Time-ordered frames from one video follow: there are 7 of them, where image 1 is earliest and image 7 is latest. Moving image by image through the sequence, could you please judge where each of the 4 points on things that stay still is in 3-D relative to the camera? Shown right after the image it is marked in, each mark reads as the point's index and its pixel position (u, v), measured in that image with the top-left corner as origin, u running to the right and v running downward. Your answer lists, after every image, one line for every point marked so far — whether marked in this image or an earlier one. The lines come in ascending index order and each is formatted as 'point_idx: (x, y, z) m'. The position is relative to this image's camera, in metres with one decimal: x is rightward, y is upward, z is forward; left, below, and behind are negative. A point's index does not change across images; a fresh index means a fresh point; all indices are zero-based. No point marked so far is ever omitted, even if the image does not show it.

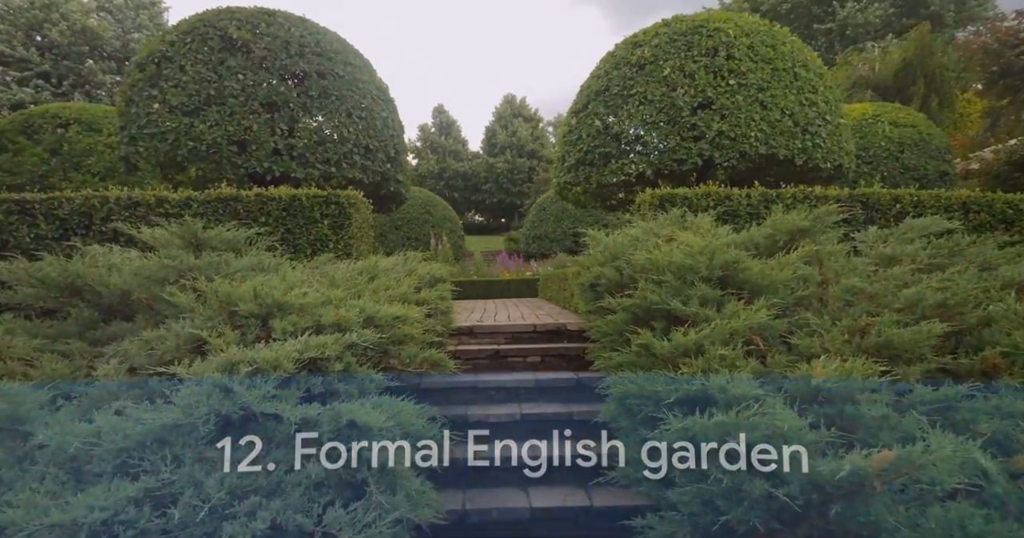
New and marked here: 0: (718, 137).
0: (+2.6, +1.6, +6.9) m
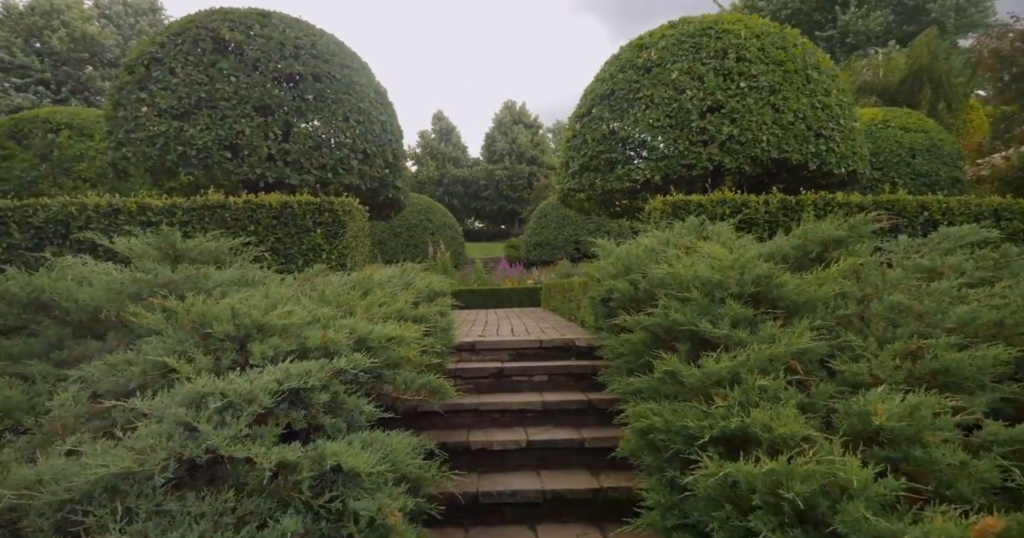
0: (+2.6, +1.5, +6.6) m
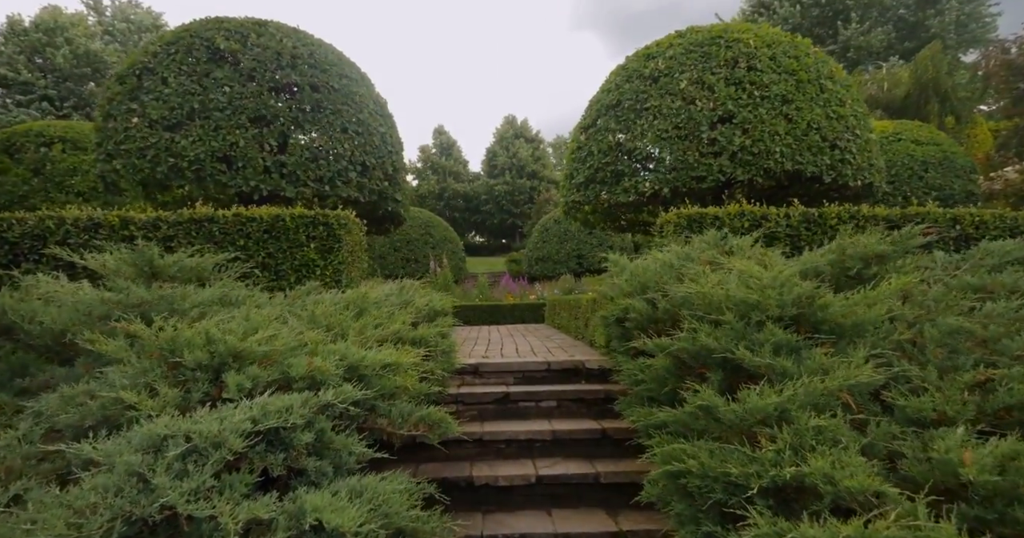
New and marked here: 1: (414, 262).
0: (+2.6, +1.3, +6.4) m
1: (-2.8, +0.2, +15.9) m
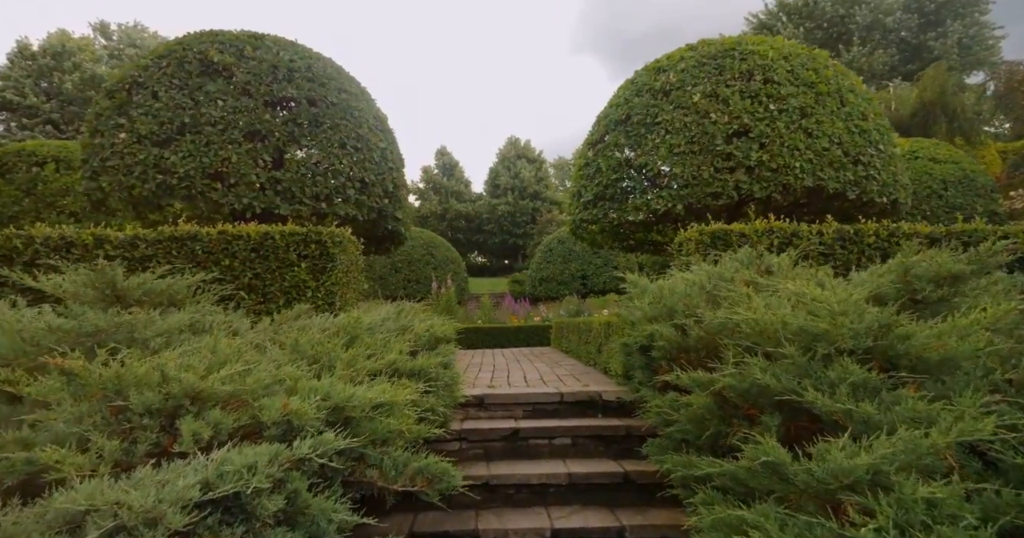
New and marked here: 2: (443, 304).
0: (+2.7, +1.1, +6.1) m
1: (-2.7, -0.4, +15.6) m
2: (-1.4, -0.7, +11.7) m
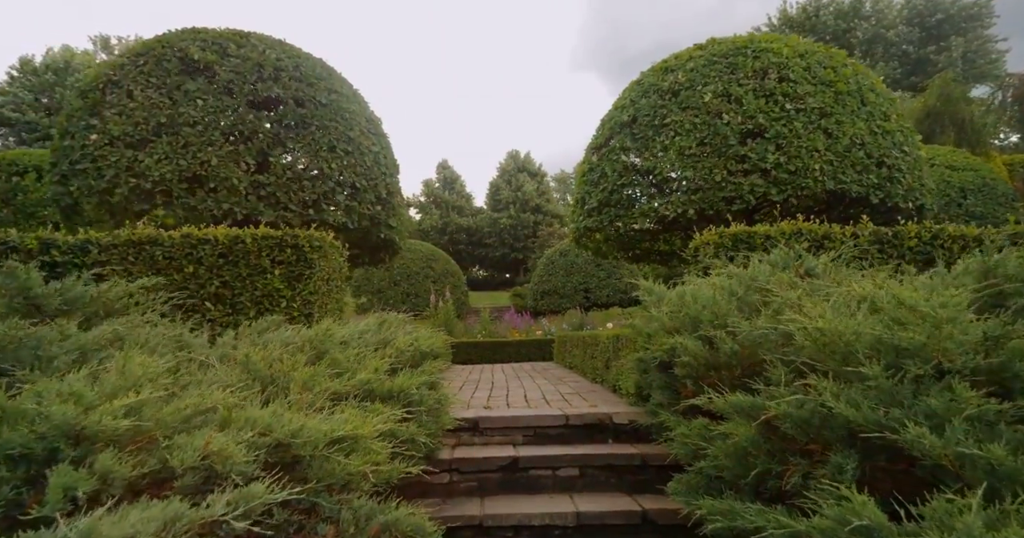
0: (+2.7, +1.0, +5.7) m
1: (-2.6, -0.7, +15.1) m
2: (-1.4, -1.0, +11.2) m
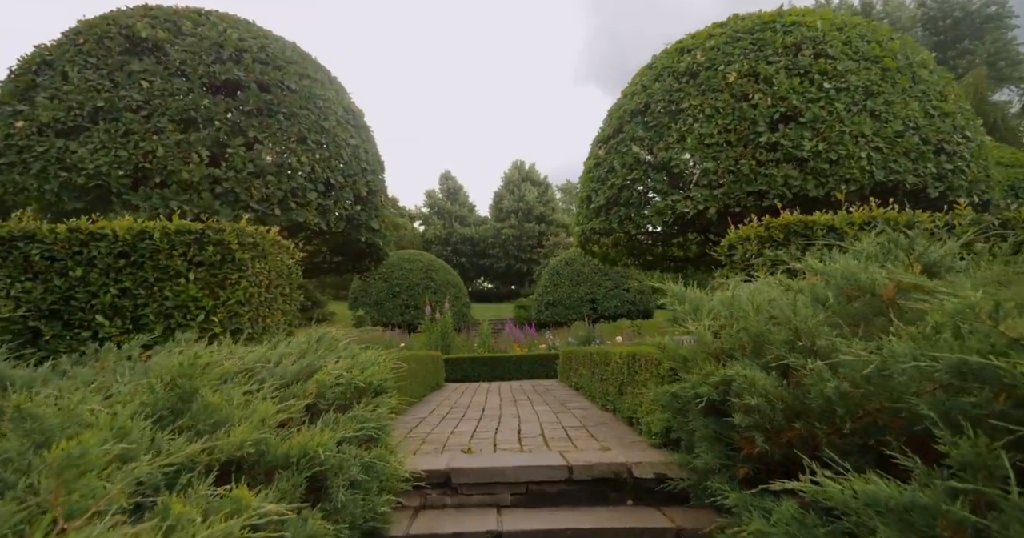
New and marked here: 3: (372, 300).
0: (+2.6, +1.0, +4.9) m
1: (-2.6, -1.0, +14.3) m
2: (-1.4, -1.1, +10.4) m
3: (-3.6, -0.8, +14.4) m
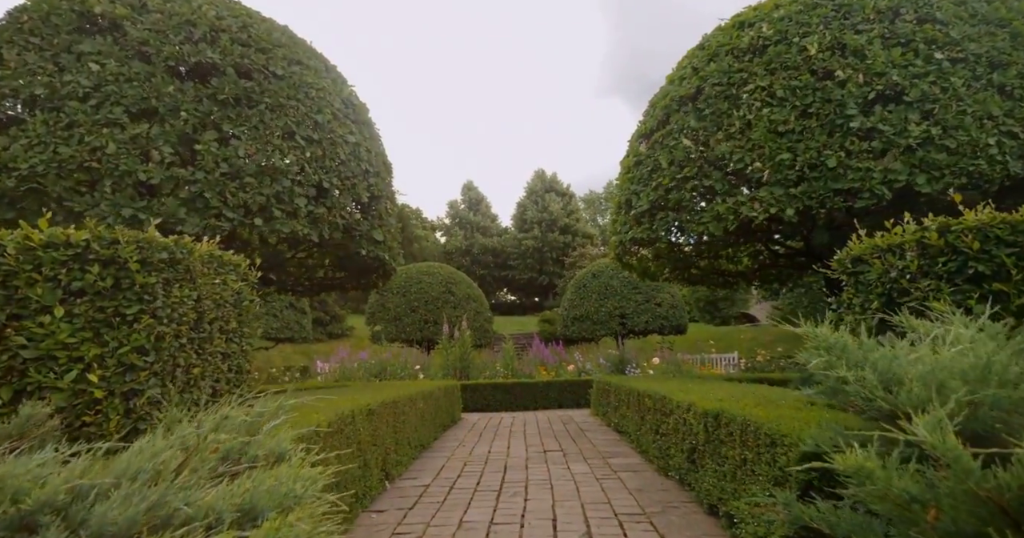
0: (+2.8, +0.8, +3.8) m
1: (-2.0, -1.3, +13.4) m
2: (-1.0, -1.4, +9.5) m
3: (-3.0, -1.1, +13.6) m
